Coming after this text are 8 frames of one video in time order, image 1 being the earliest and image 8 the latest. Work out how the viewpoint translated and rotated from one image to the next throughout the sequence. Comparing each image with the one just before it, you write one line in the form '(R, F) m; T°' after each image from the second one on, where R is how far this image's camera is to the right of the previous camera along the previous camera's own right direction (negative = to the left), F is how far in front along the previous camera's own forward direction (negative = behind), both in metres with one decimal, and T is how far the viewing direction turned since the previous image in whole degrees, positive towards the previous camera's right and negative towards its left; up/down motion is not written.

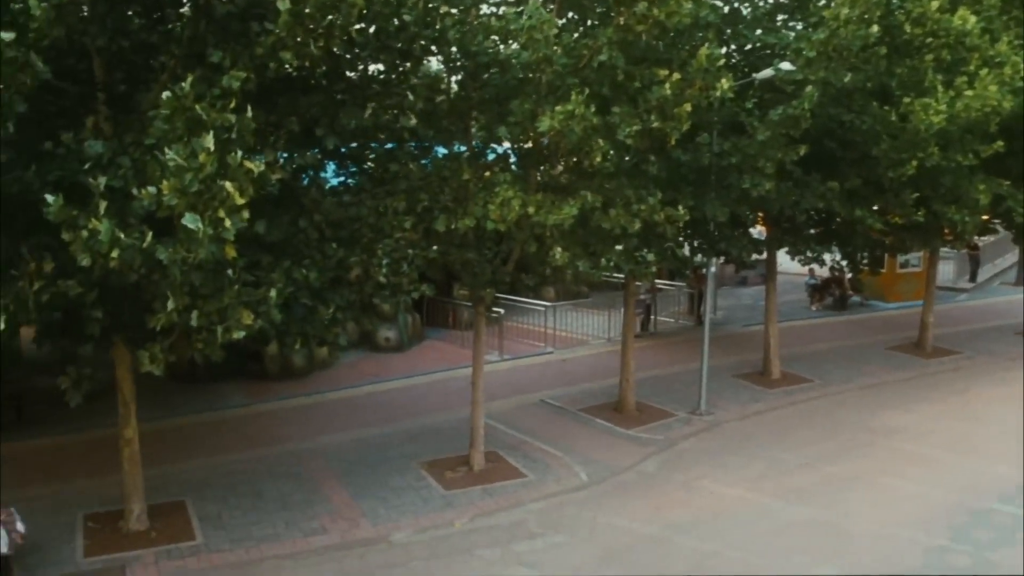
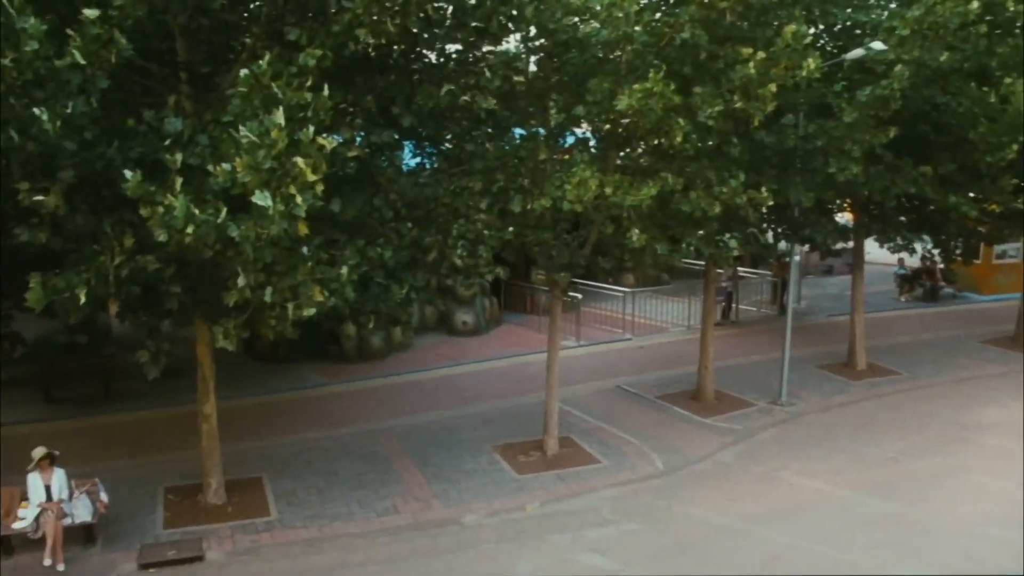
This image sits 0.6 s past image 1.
(0.0, +0.1) m; -5°
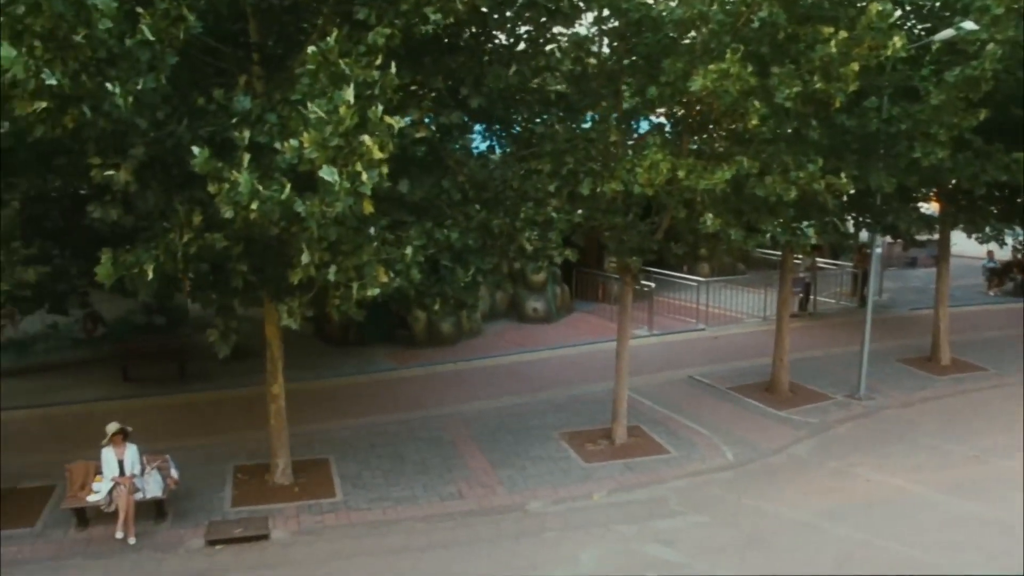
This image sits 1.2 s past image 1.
(0.0, +0.2) m; -5°
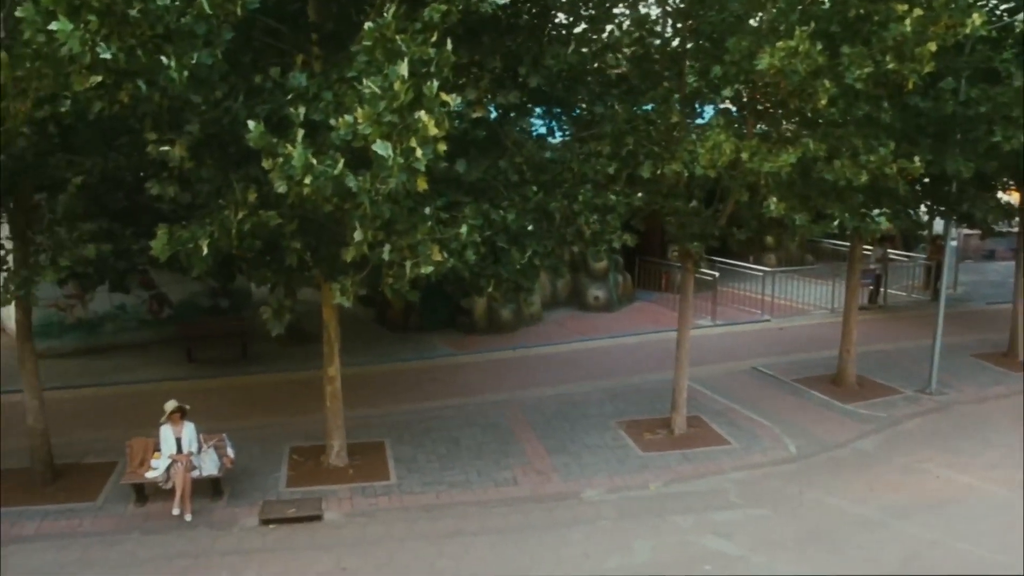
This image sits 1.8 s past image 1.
(0.0, +0.1) m; -4°
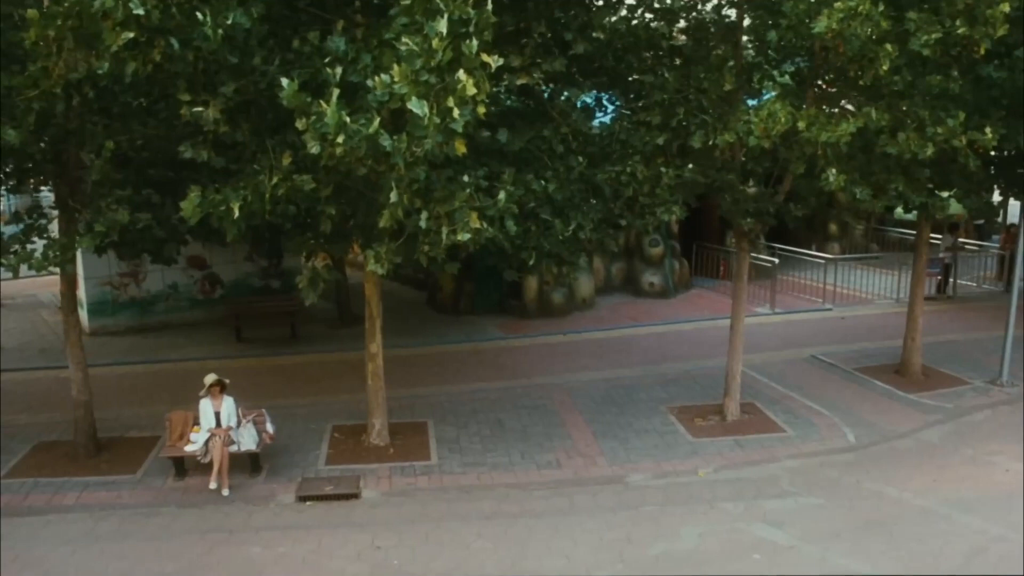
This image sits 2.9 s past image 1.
(+0.1, +0.2) m; -4°
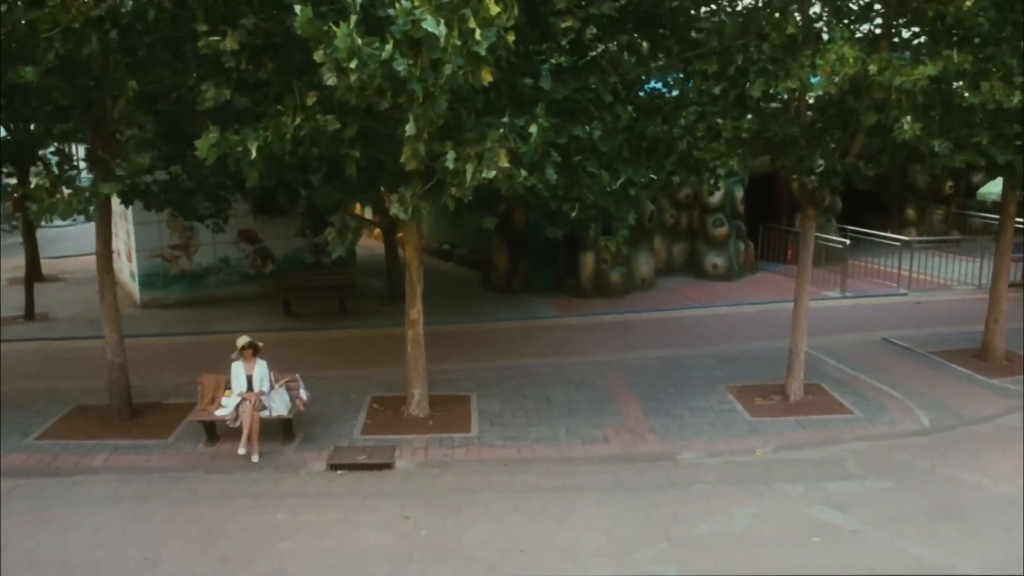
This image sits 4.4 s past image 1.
(+0.2, +0.4) m; -4°
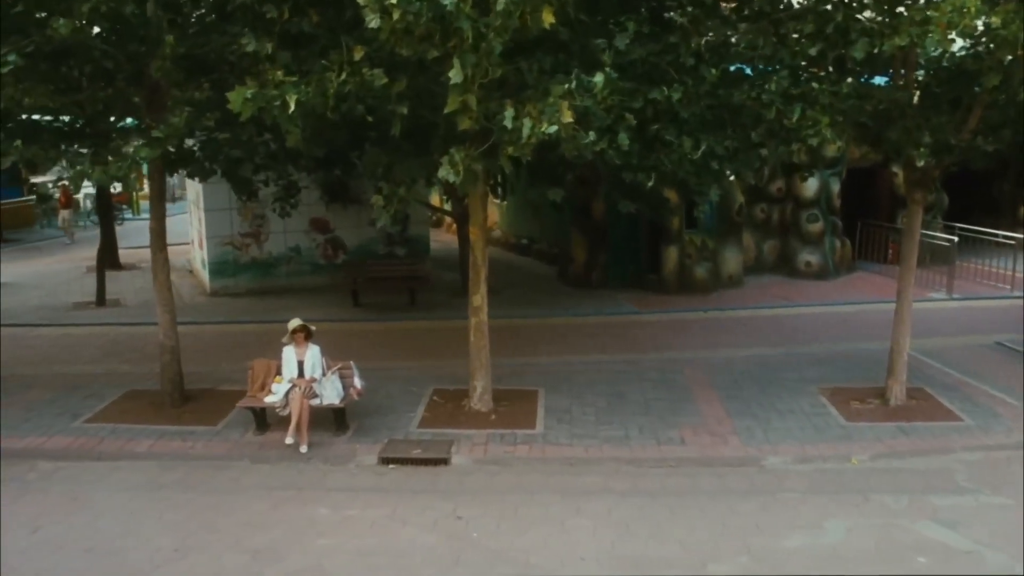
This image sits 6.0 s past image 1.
(+0.1, +0.6) m; -6°
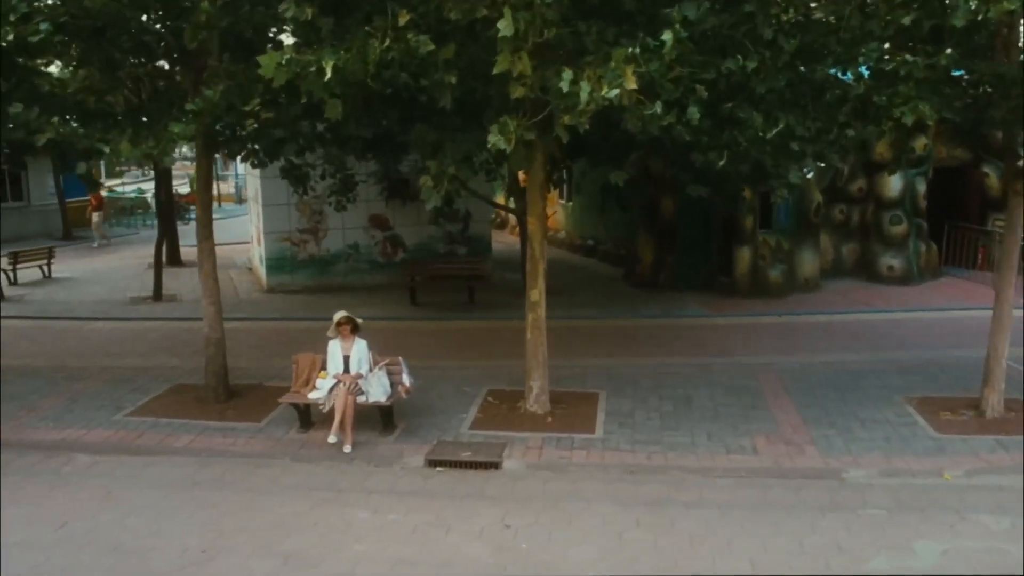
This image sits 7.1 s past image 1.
(+0.1, +0.5) m; -4°
